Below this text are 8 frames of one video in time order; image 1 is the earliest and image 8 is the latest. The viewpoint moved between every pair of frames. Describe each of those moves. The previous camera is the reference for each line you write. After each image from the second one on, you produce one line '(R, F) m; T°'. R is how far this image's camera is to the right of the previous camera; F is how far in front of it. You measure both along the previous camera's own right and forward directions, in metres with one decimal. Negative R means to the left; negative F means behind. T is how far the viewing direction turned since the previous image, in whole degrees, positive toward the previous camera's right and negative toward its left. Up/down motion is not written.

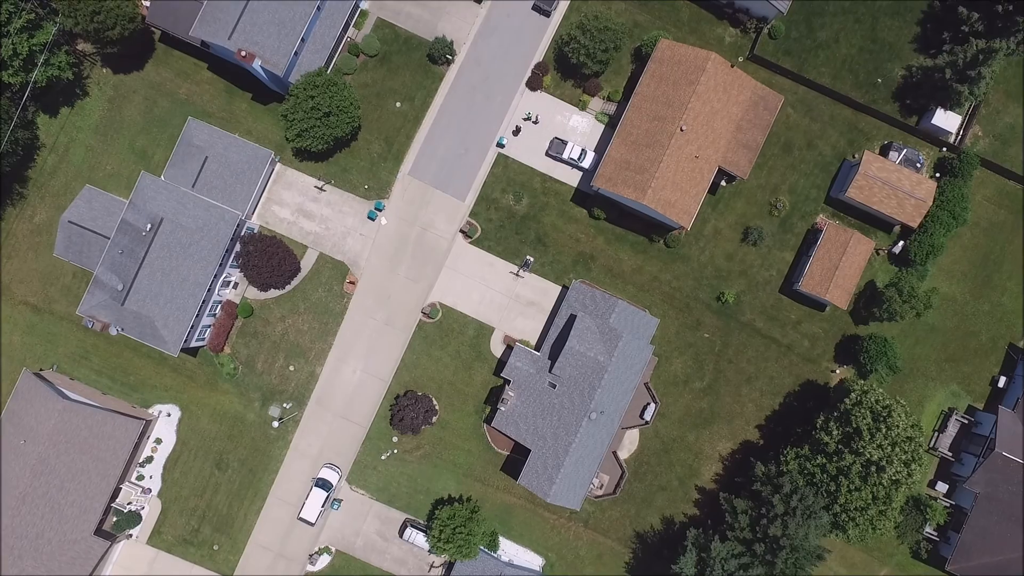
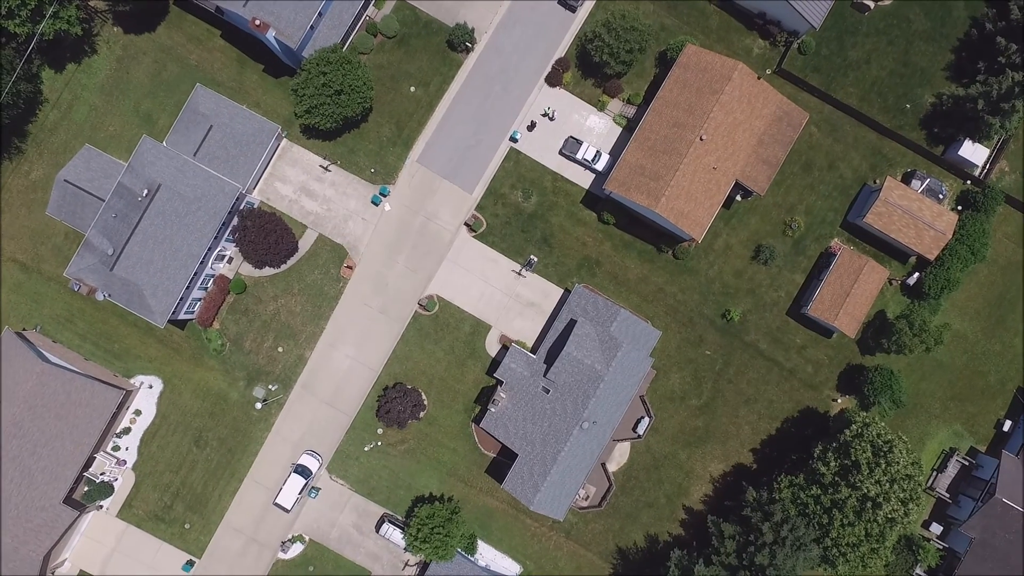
(-0.2, +1.3) m; 0°
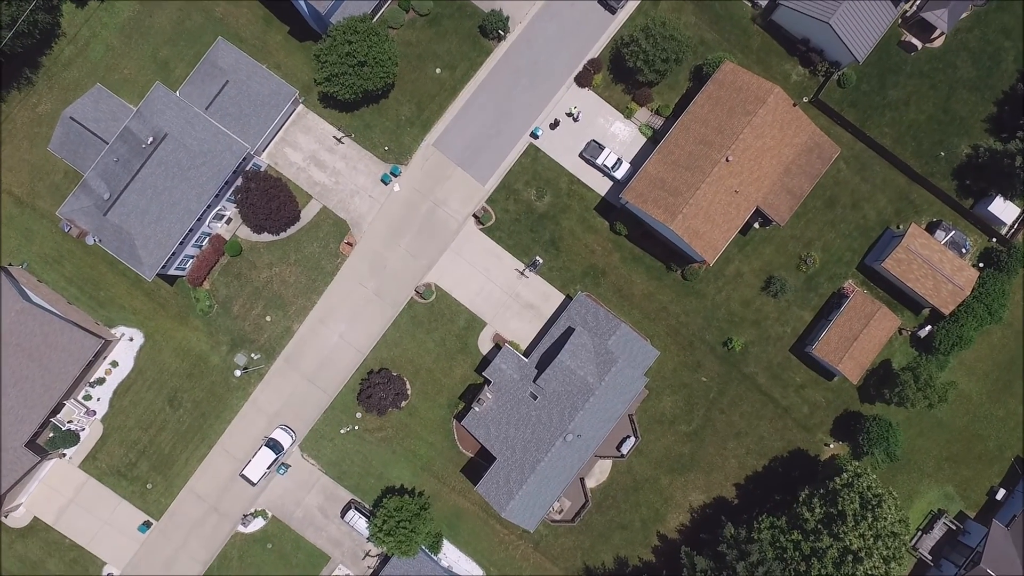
(-0.2, +1.4) m; 0°
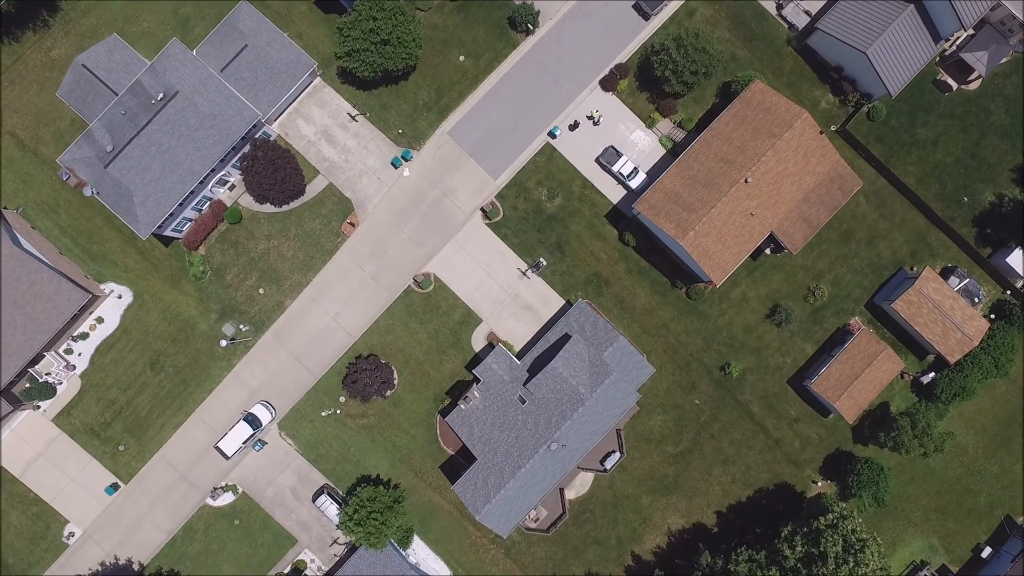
(-0.1, +1.0) m; 0°
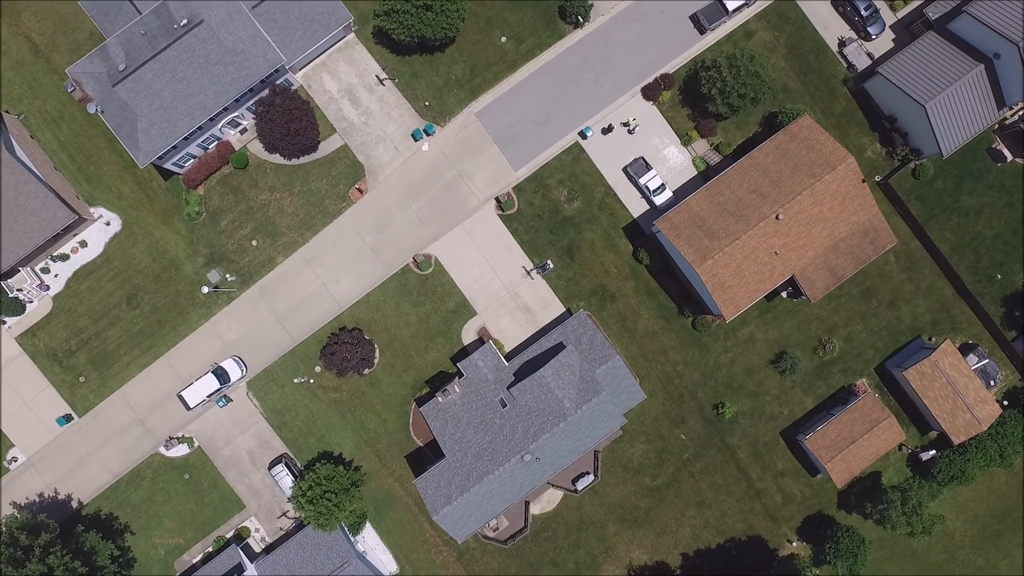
(-0.2, +2.1) m; 0°
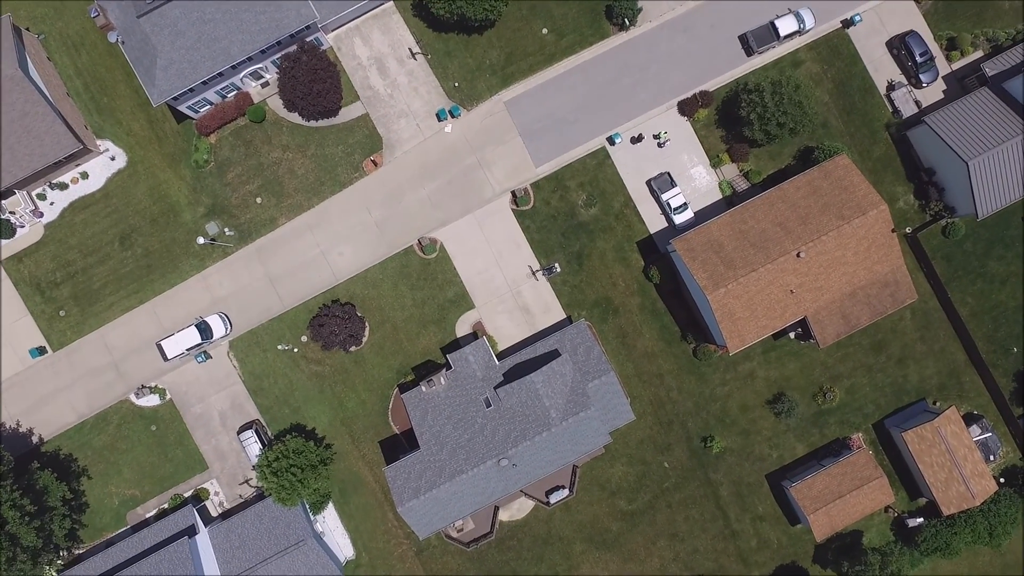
(-0.3, +1.4) m; 0°
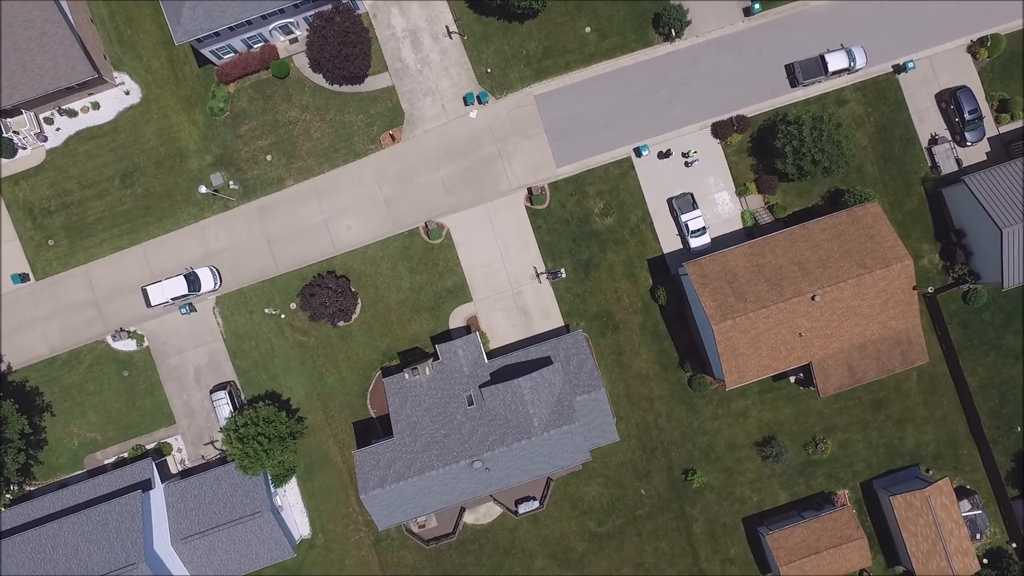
(-0.2, +1.4) m; 0°
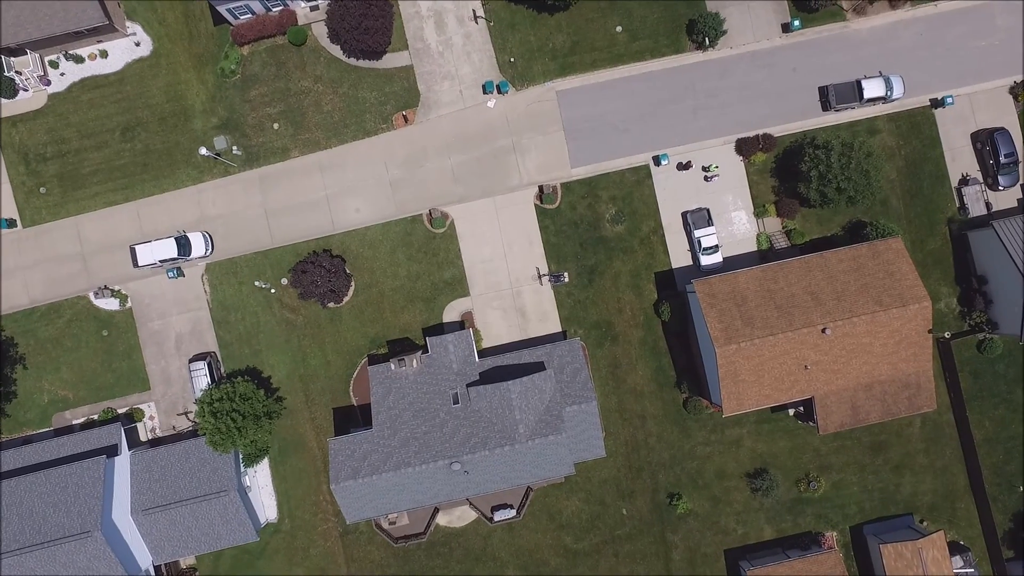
(-0.1, +1.5) m; 0°
